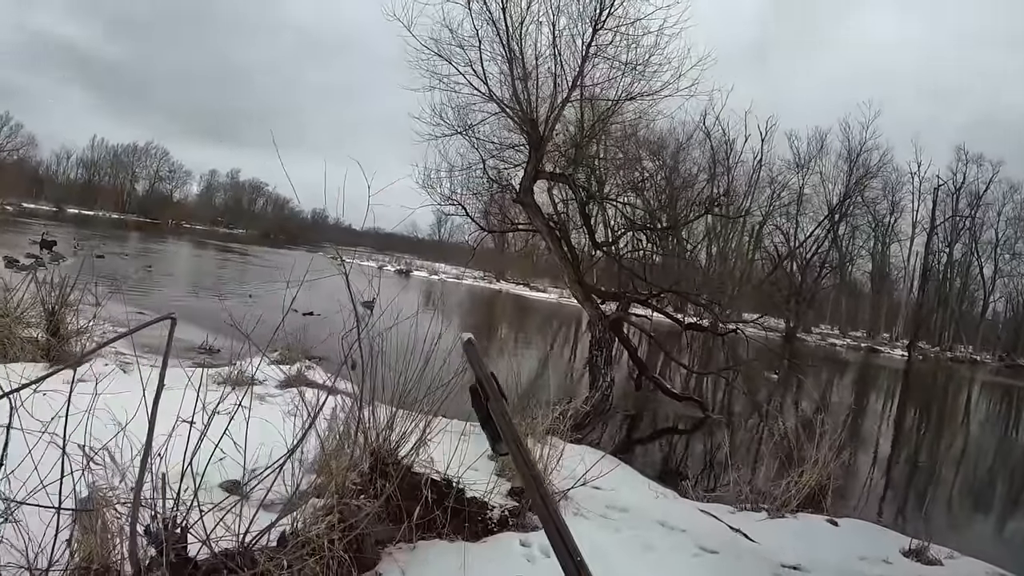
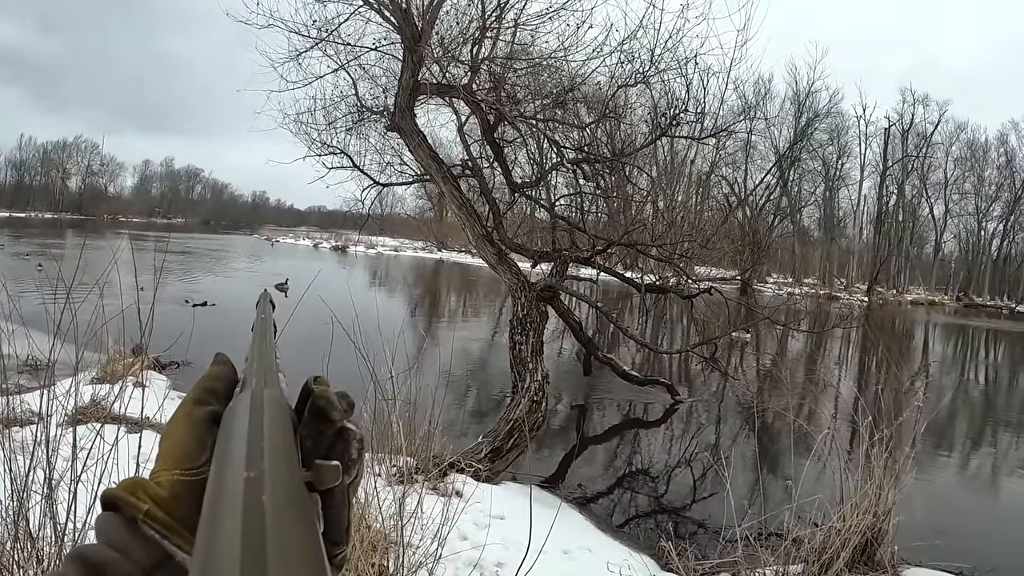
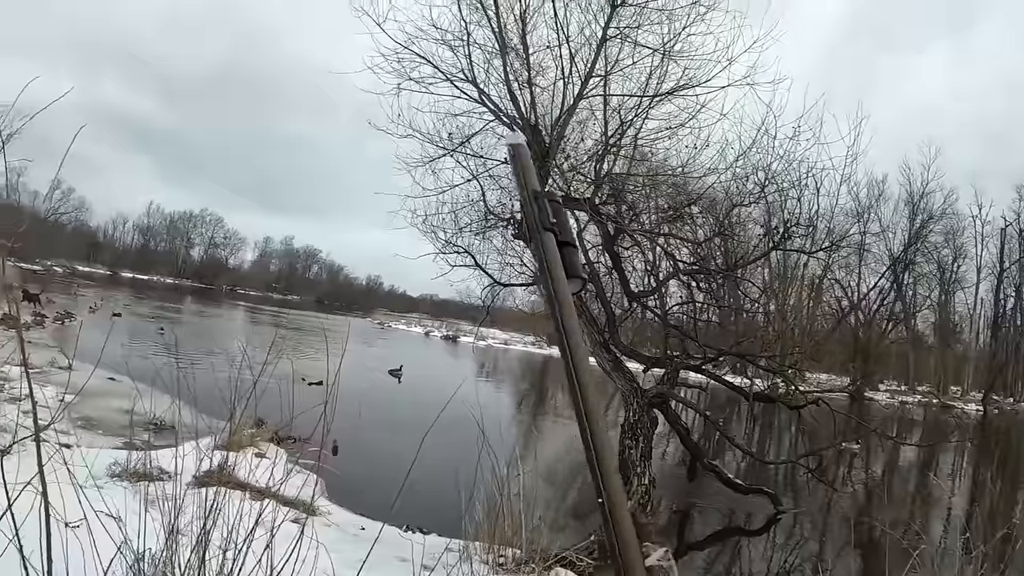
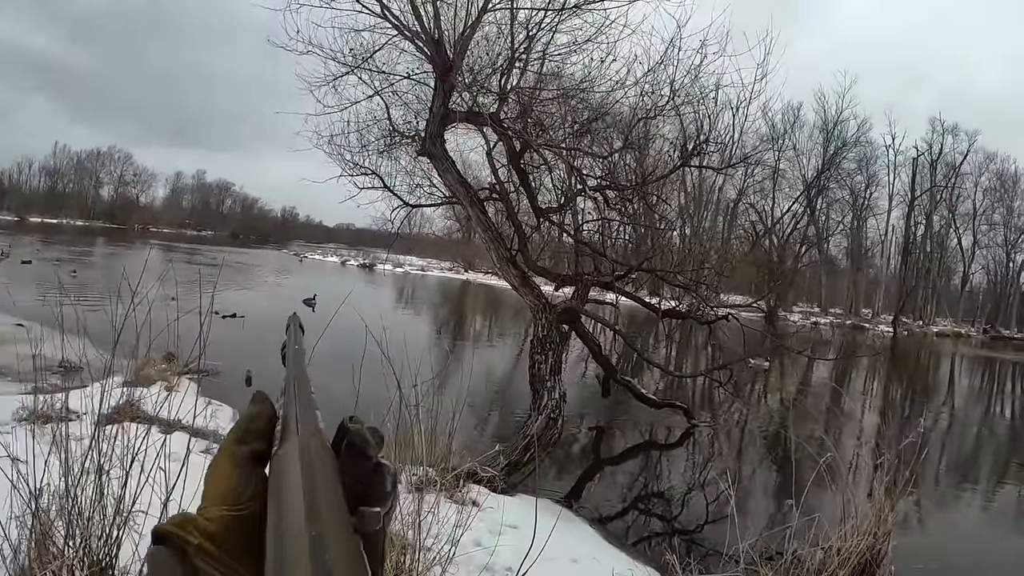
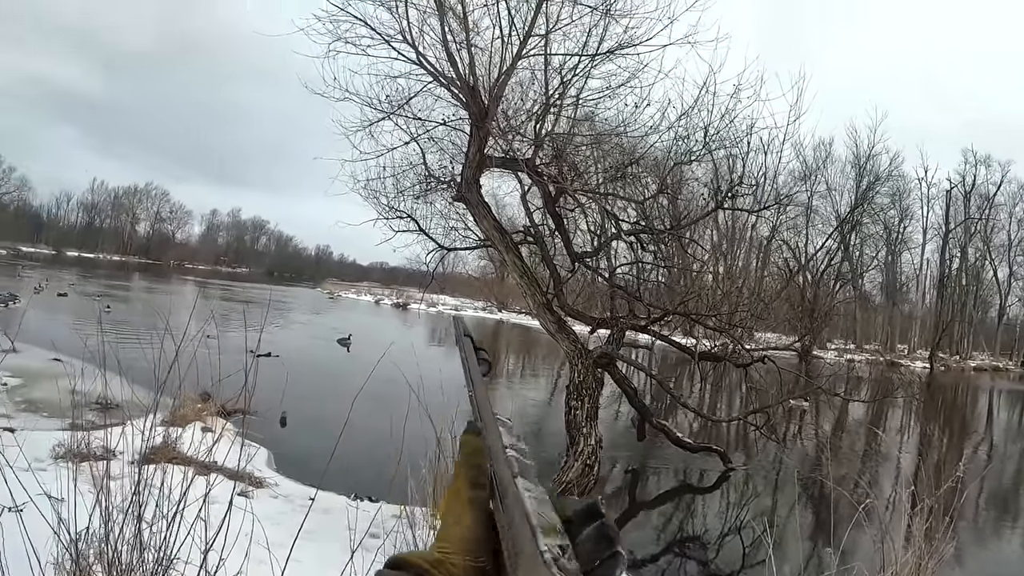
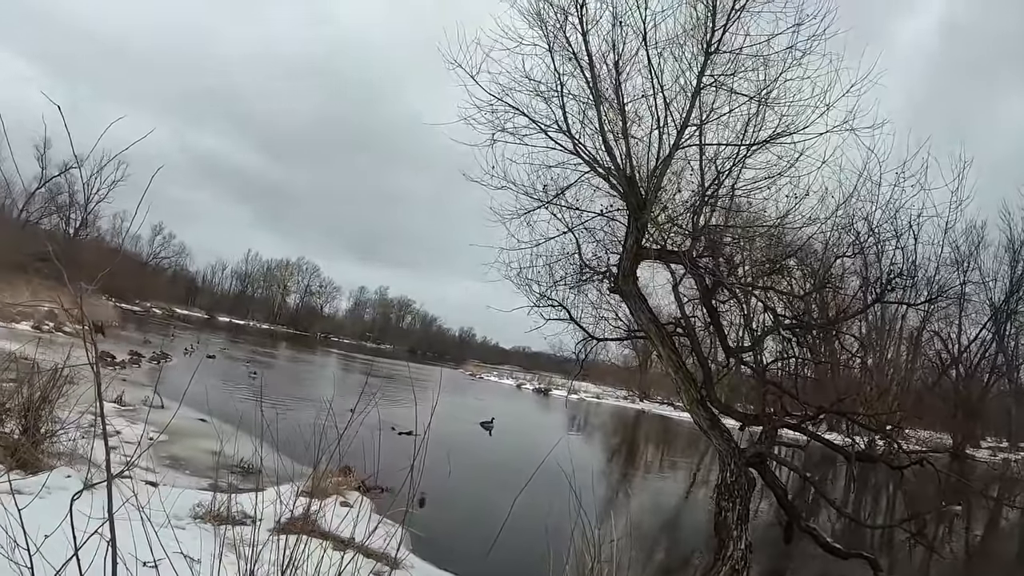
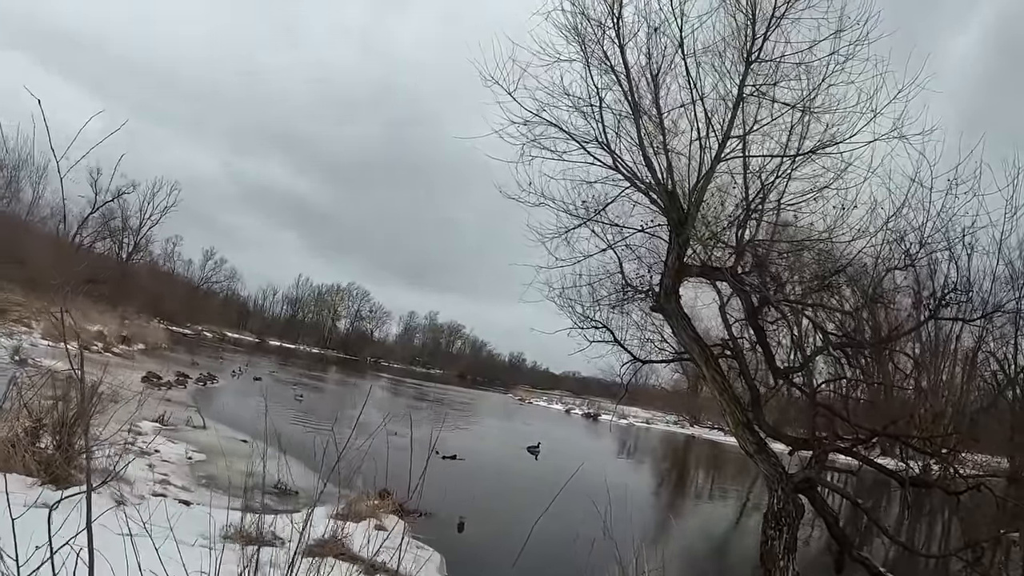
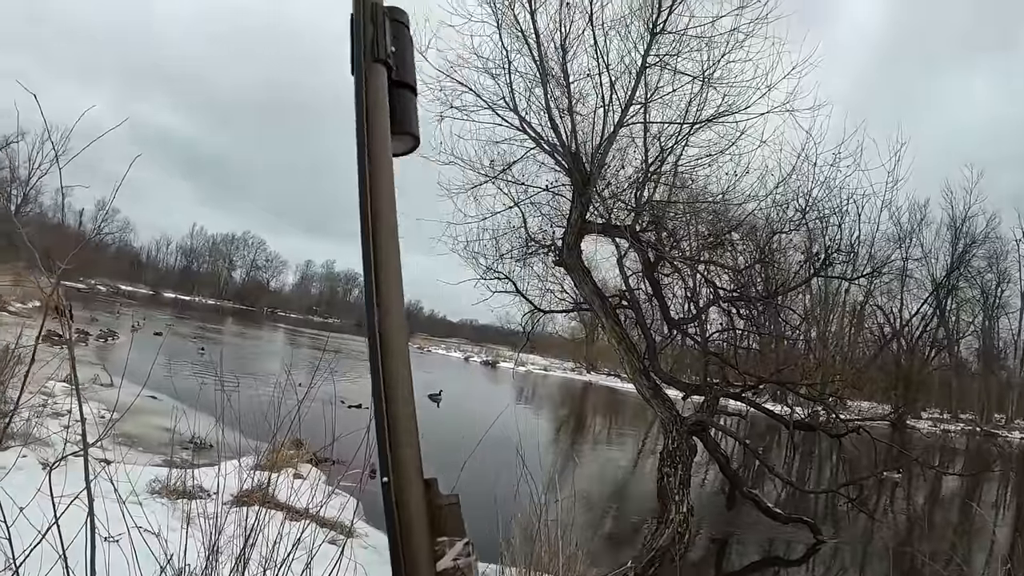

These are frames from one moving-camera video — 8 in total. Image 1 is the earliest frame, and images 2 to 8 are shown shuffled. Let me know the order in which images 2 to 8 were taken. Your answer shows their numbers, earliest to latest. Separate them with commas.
4, 2, 5, 3, 8, 6, 7
